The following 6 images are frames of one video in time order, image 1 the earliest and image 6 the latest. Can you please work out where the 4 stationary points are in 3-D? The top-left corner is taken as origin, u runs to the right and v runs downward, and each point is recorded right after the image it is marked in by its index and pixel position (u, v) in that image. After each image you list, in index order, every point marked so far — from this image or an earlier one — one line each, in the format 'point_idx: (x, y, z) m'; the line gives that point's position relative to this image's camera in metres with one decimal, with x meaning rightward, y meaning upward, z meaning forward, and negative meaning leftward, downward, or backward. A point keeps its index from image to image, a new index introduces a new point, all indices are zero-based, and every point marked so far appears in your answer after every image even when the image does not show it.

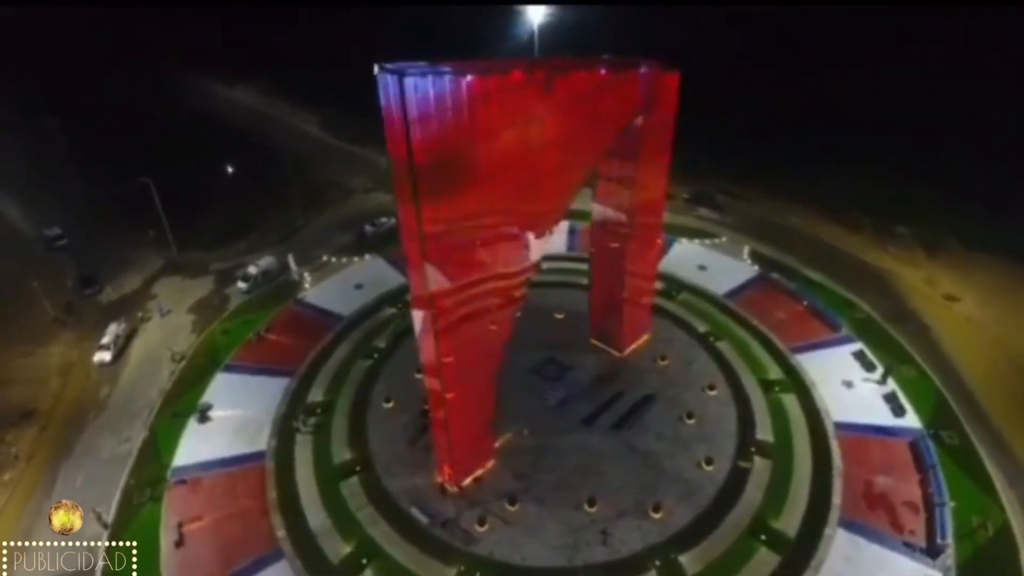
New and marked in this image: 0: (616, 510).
0: (+2.4, -5.2, +18.4) m
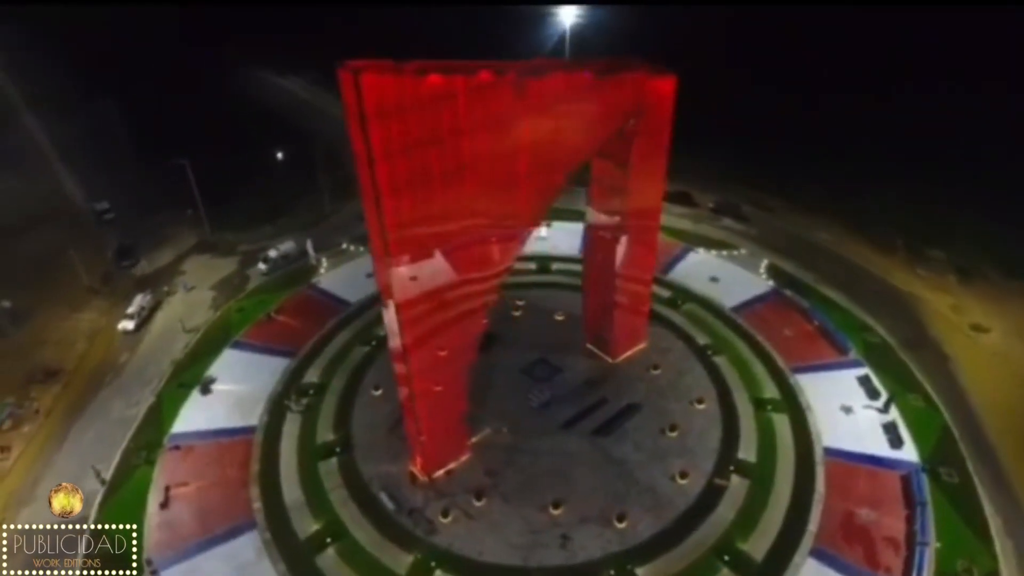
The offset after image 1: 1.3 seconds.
0: (+1.6, -5.3, +18.4) m
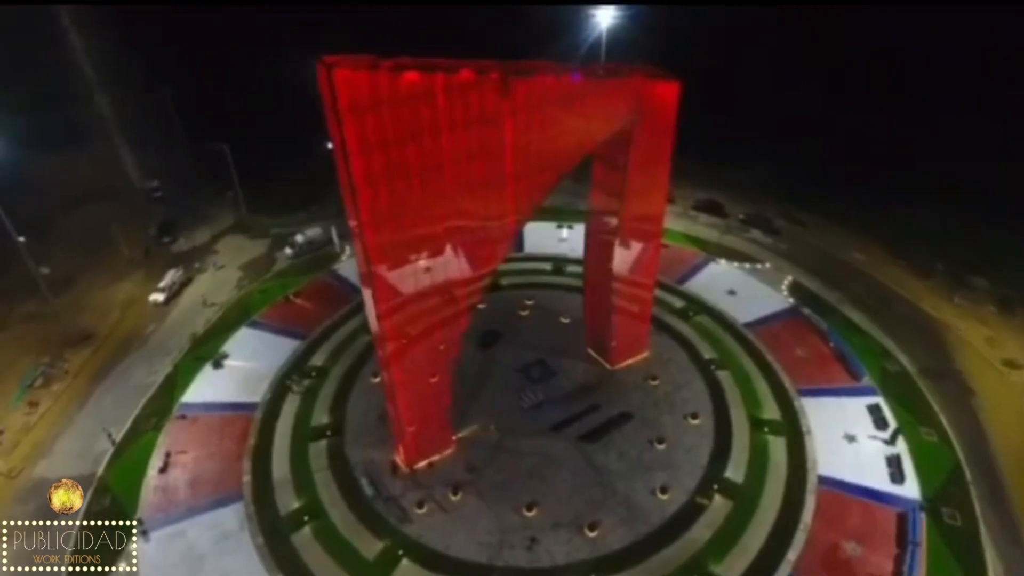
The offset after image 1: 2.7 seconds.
0: (+1.0, -5.3, +18.3) m
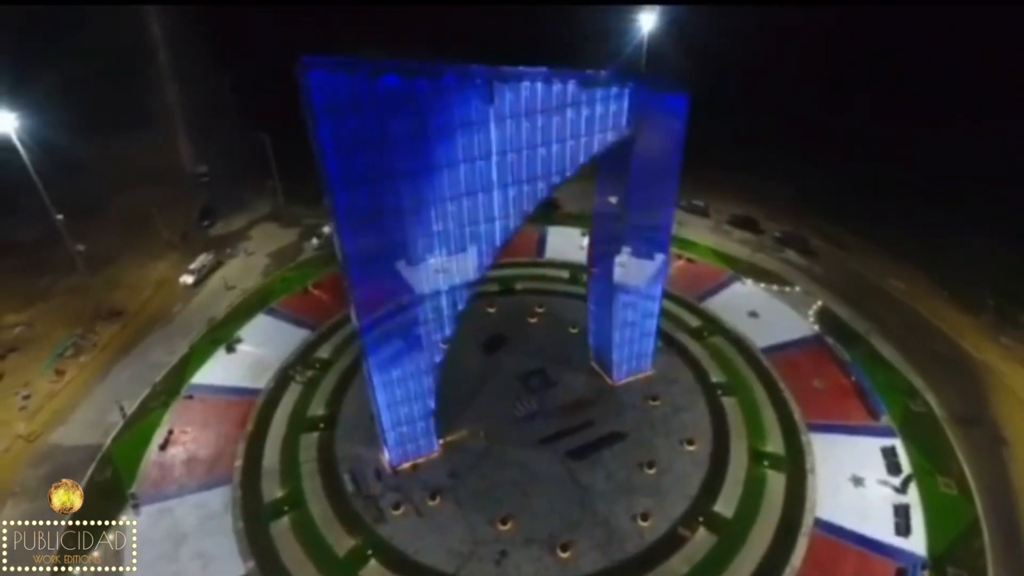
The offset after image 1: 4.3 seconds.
0: (+0.3, -5.6, +17.8) m
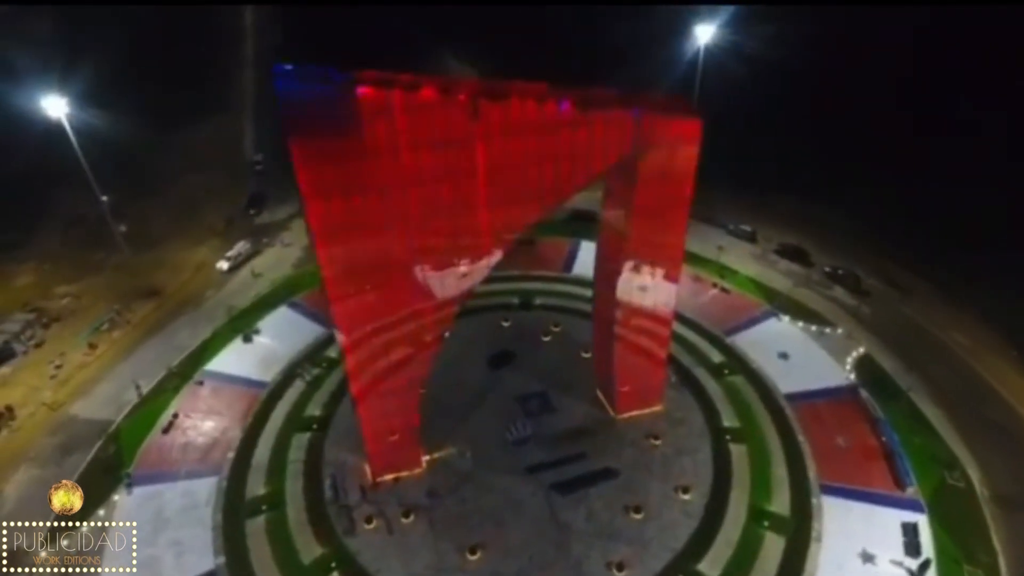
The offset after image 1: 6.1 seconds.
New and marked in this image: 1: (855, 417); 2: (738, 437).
0: (-0.4, -6.0, +16.8) m
1: (+8.1, -3.0, +18.6) m
2: (+5.3, -3.5, +18.4) m
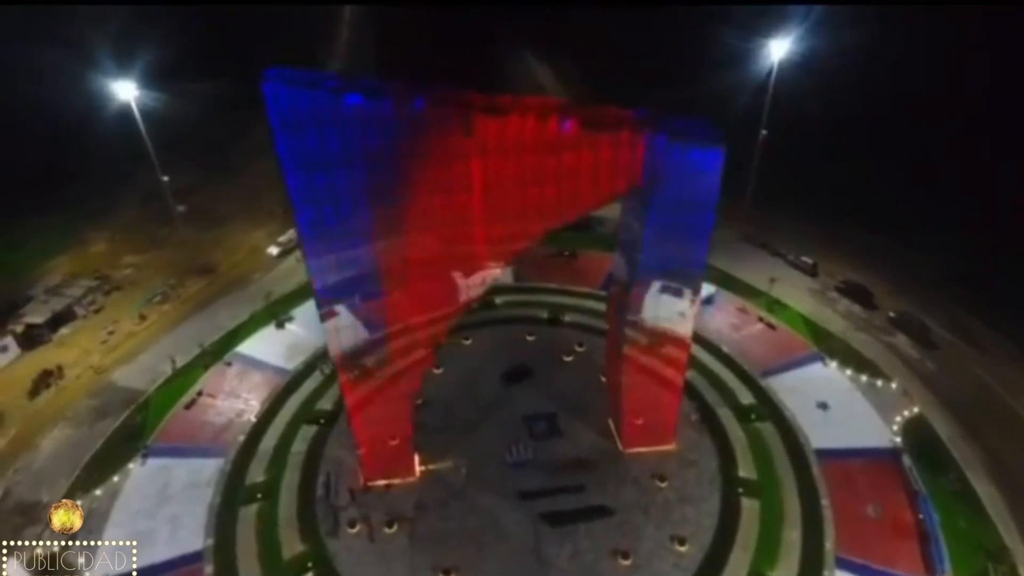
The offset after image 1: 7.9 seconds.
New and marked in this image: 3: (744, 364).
0: (-1.0, -6.2, +16.0) m
1: (+7.9, -4.1, +16.4) m
2: (+5.1, -4.2, +16.7) m
3: (+5.6, -1.8, +19.1) m
